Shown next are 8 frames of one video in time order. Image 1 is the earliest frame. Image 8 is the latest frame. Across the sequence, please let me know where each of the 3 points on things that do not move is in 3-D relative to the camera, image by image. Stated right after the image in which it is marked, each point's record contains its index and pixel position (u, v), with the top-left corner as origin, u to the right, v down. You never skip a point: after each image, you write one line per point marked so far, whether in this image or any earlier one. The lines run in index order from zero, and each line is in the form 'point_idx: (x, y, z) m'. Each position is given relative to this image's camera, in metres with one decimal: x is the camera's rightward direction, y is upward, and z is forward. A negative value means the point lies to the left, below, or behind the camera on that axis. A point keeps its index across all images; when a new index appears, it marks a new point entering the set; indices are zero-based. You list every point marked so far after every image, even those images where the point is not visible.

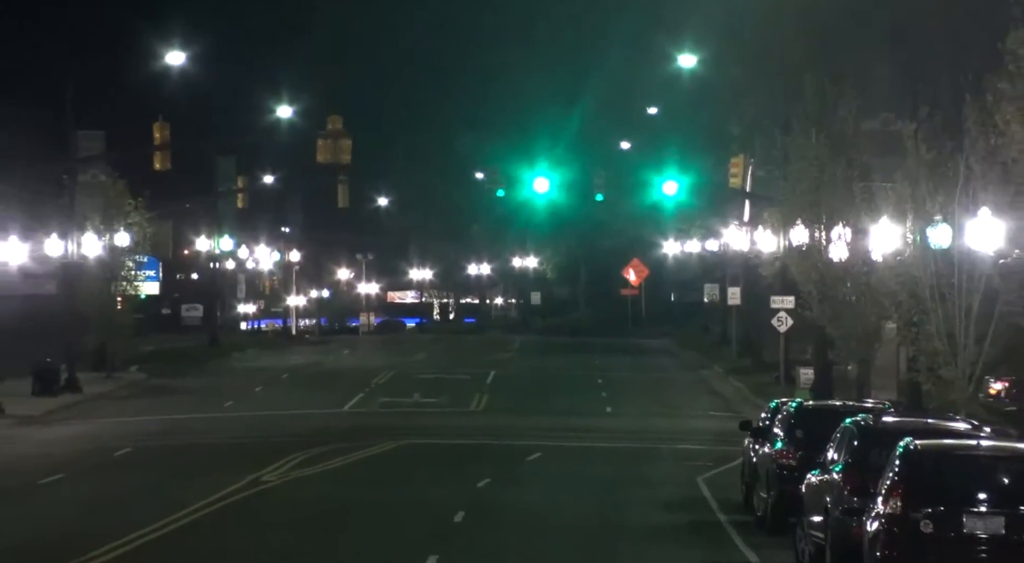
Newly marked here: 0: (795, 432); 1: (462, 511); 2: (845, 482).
0: (+3.7, -2.0, +19.1) m
1: (-0.7, -3.2, +20.4) m
2: (+4.0, -2.4, +17.4) m
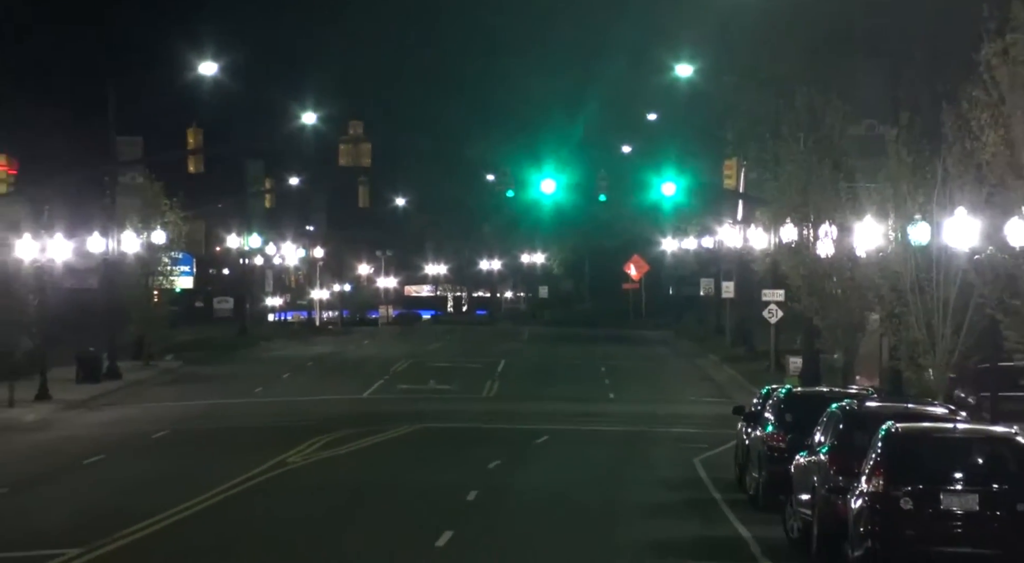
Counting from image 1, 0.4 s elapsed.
0: (+3.8, -1.9, +20.4) m
1: (-0.5, -3.1, +21.8) m
2: (+4.1, -2.3, +18.7) m
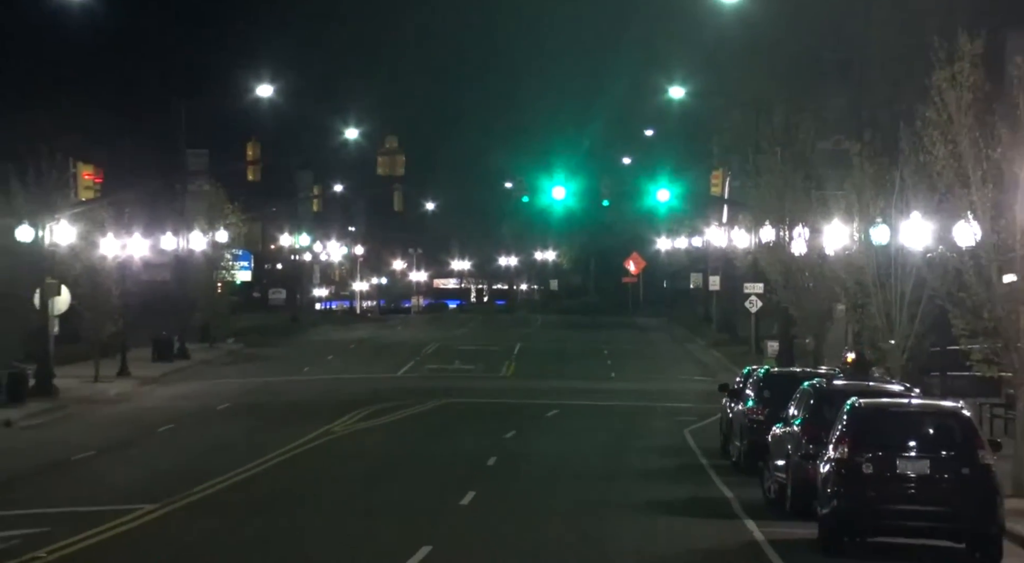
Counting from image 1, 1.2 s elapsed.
0: (+4.1, -1.8, +23.4) m
1: (-0.3, -3.0, +24.8) m
2: (+4.3, -2.3, +21.7) m
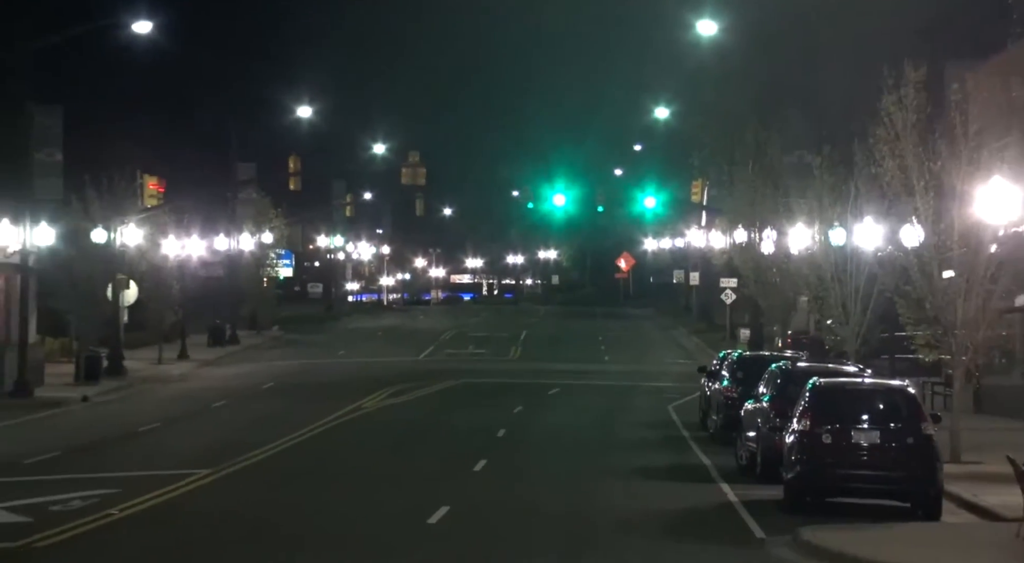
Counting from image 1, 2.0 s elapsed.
0: (+4.2, -1.7, +26.8) m
1: (-0.2, -2.9, +28.2) m
2: (+4.5, -2.2, +25.1) m
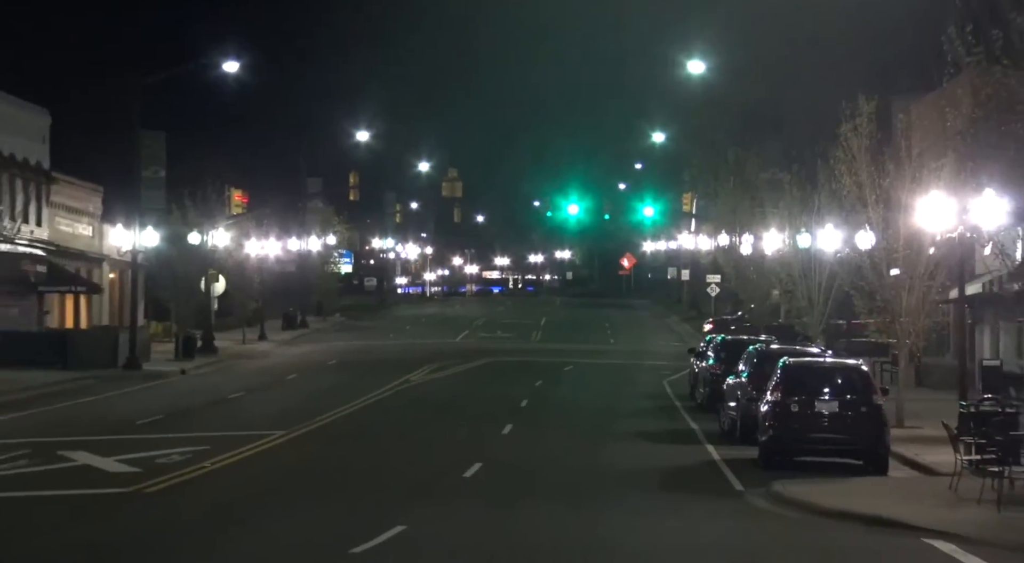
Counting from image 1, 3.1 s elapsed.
0: (+4.7, -1.6, +32.1) m
1: (+0.3, -2.8, +33.5) m
2: (+4.9, -2.1, +30.4) m
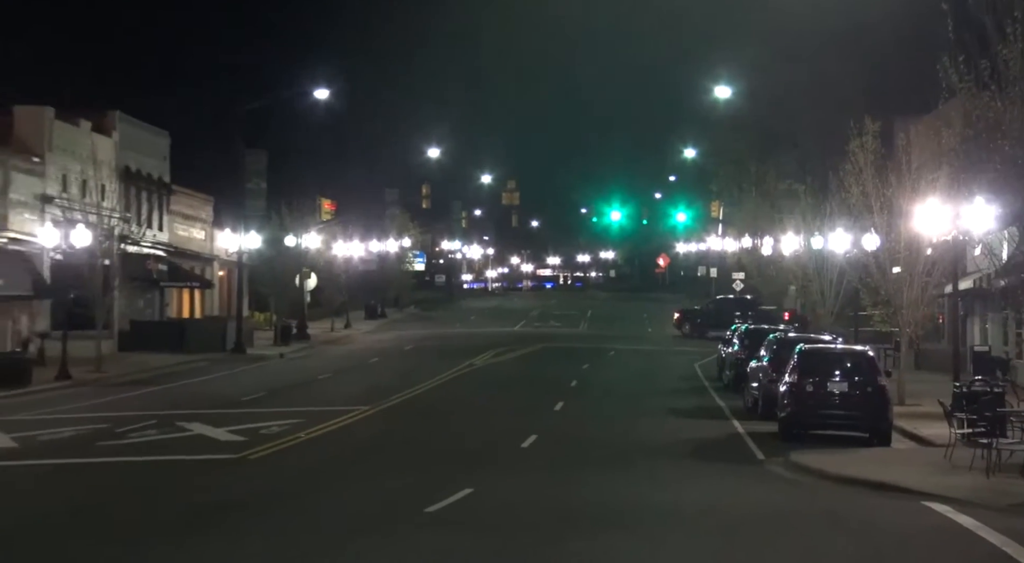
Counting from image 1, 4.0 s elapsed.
0: (+5.9, -1.5, +36.7) m
1: (+1.6, -2.7, +38.2) m
2: (+6.2, -2.0, +35.0) m
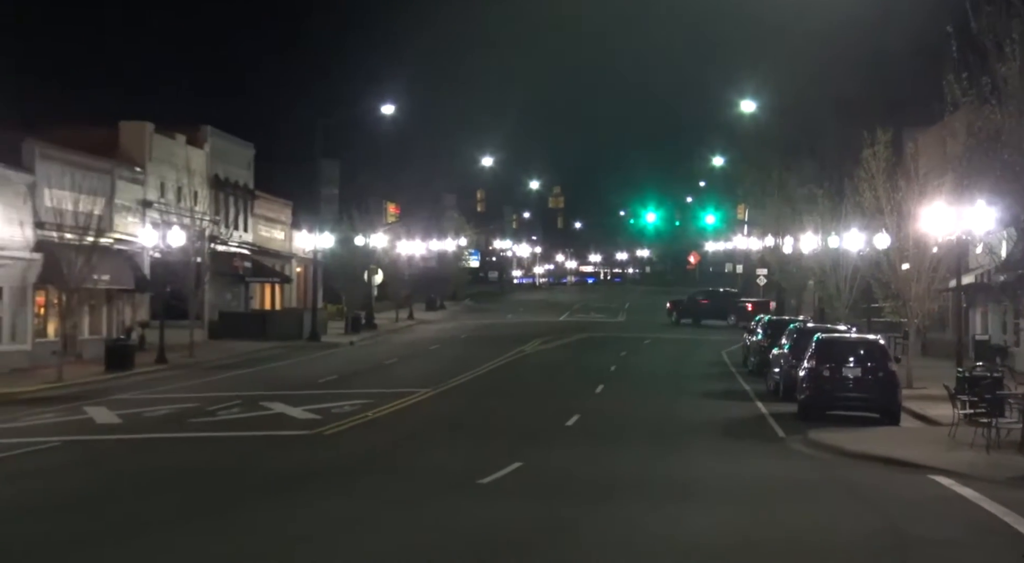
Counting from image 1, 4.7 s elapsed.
0: (+7.2, -1.4, +40.5) m
1: (+3.0, -2.6, +42.2) m
2: (+7.4, -1.9, +38.8) m
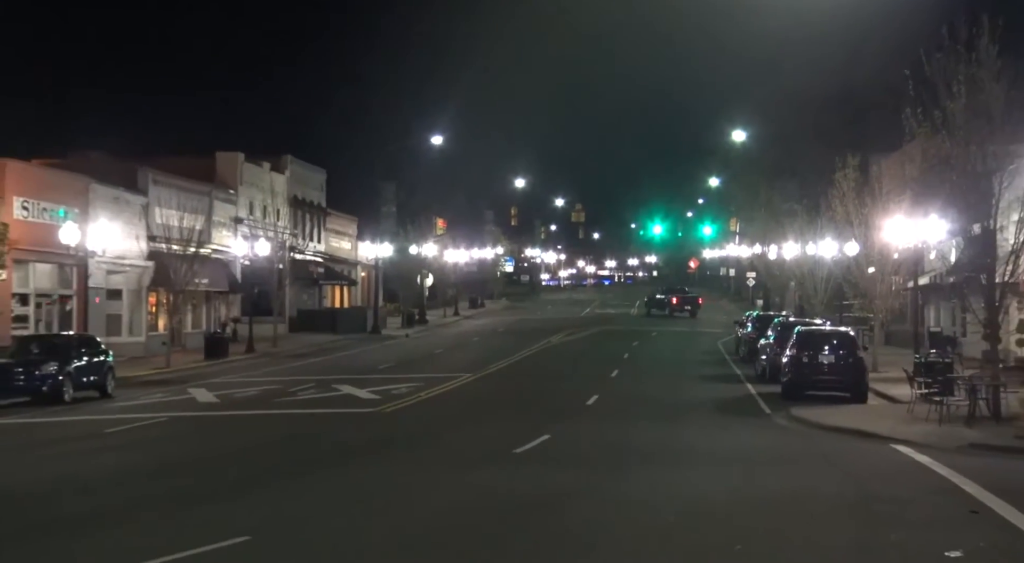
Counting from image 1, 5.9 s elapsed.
0: (+8.2, -1.5, +48.0) m
1: (+3.9, -2.7, +49.6) m
2: (+8.3, -1.9, +46.3) m
